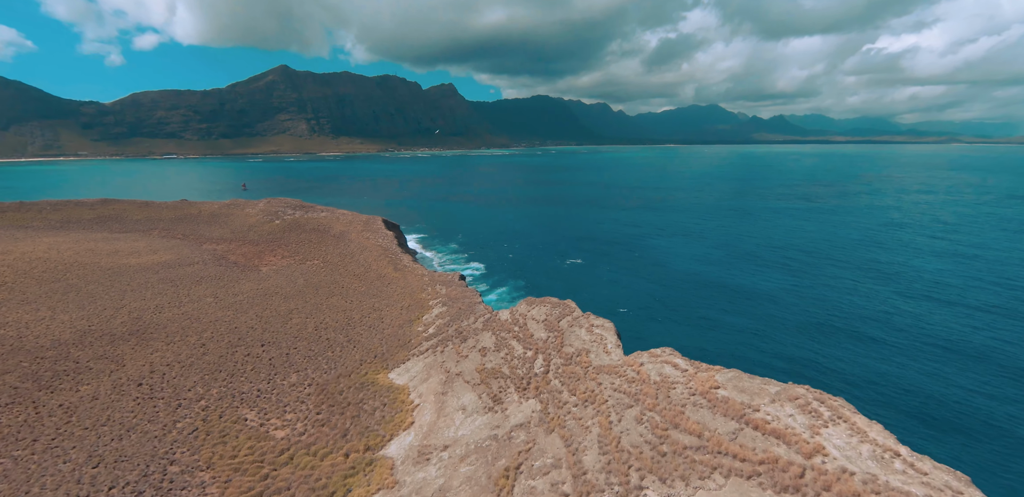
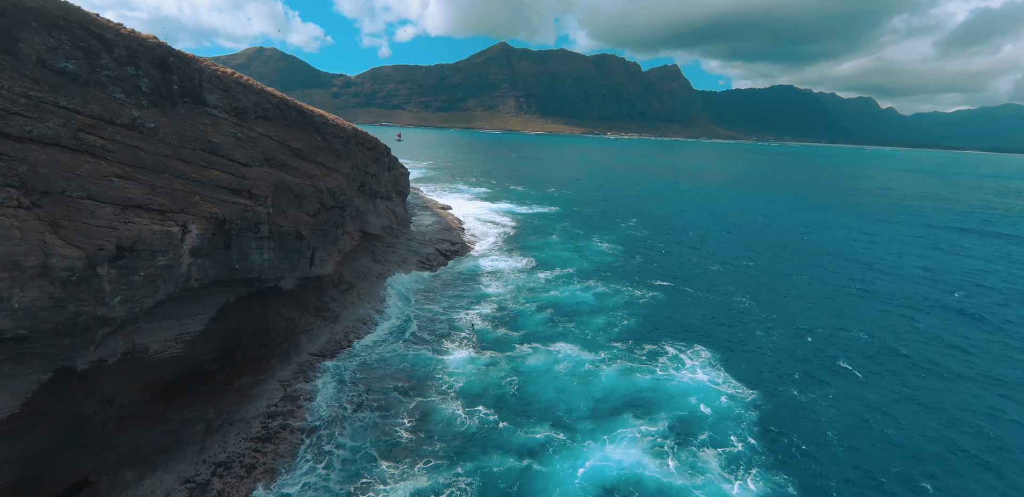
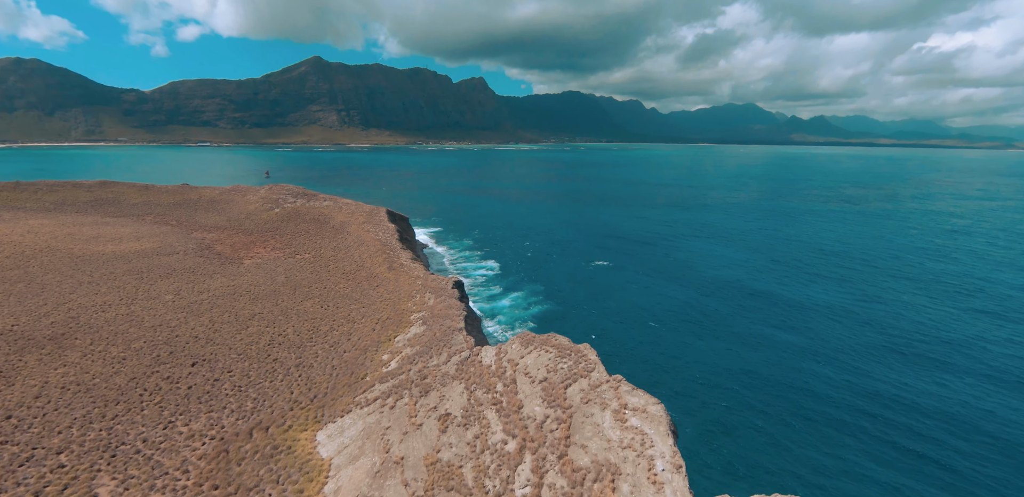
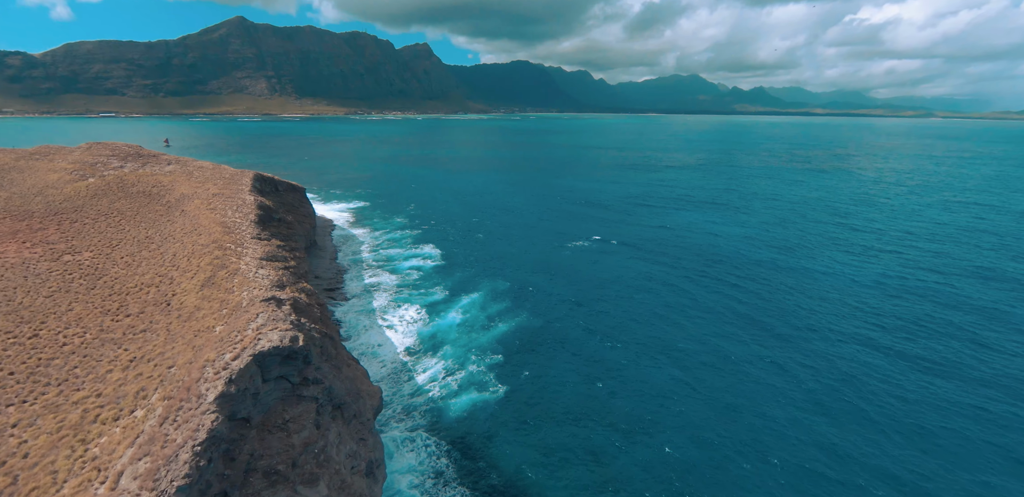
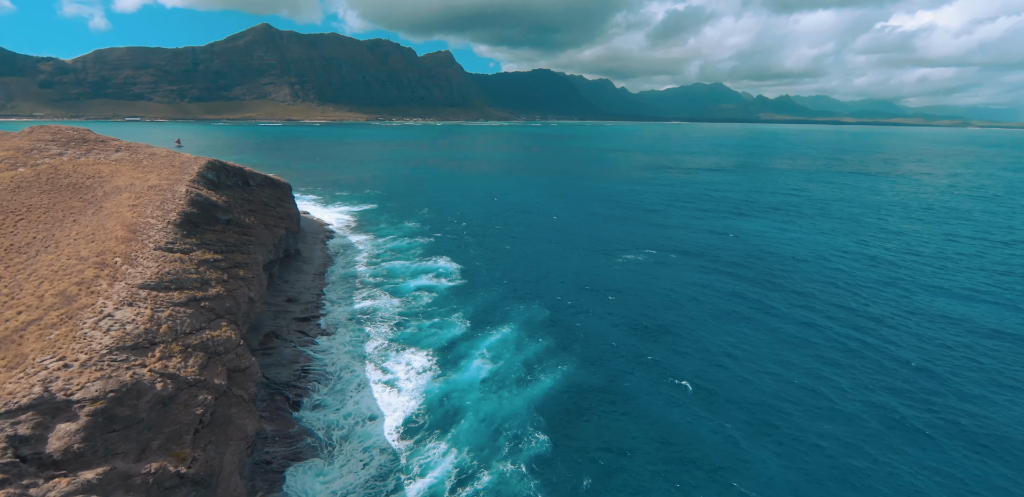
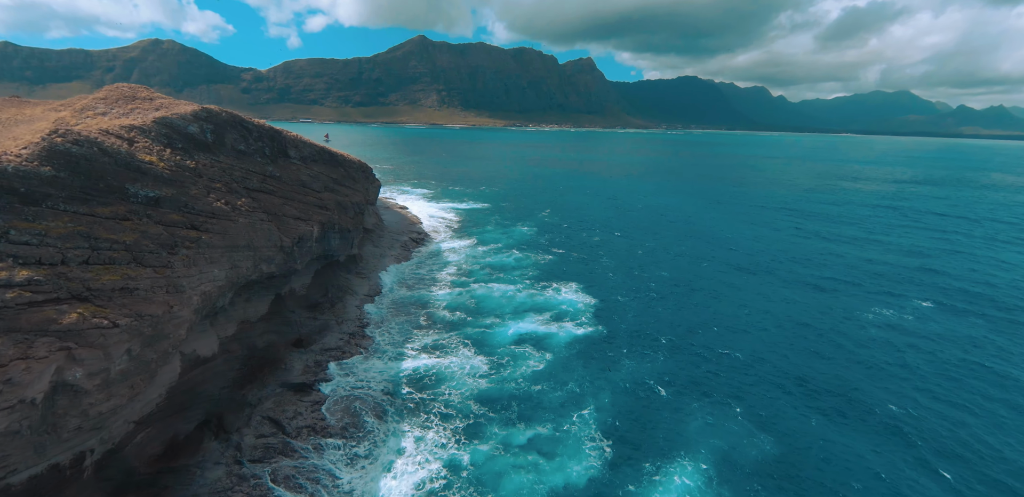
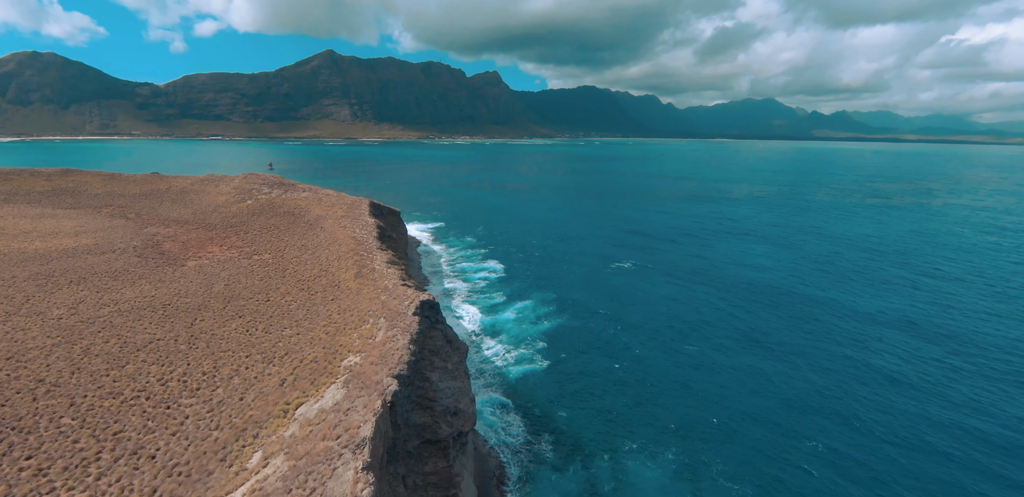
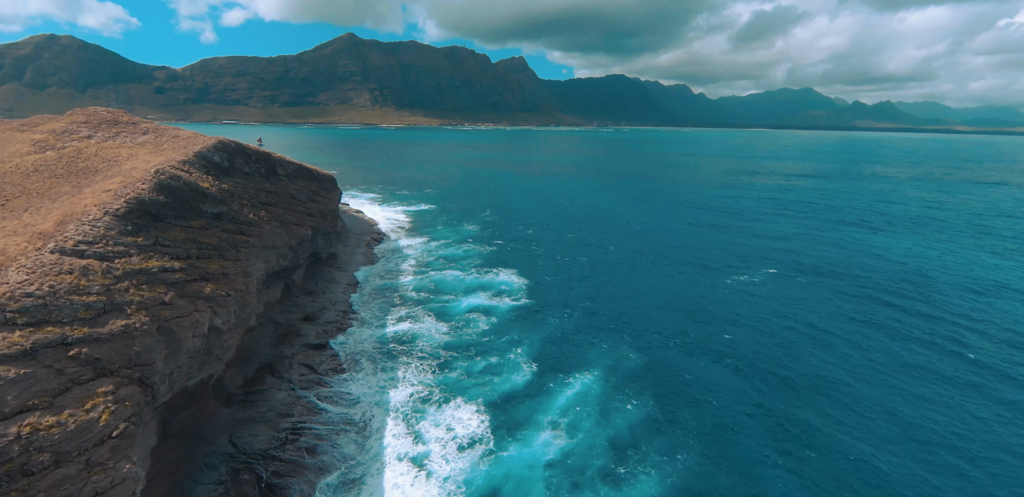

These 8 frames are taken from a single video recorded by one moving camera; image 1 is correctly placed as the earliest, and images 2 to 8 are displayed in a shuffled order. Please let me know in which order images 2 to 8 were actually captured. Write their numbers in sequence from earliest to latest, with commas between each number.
3, 7, 4, 5, 8, 6, 2
